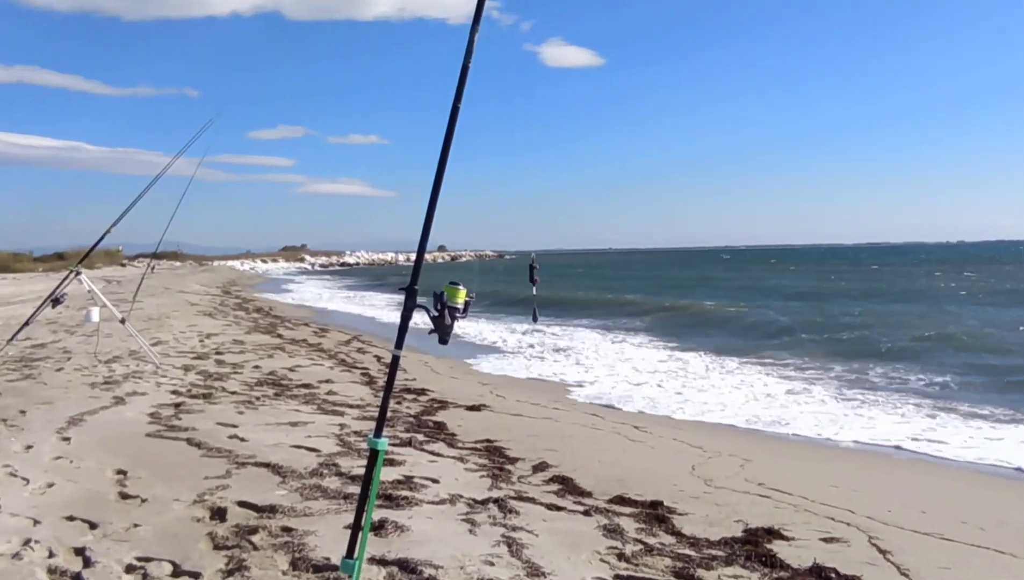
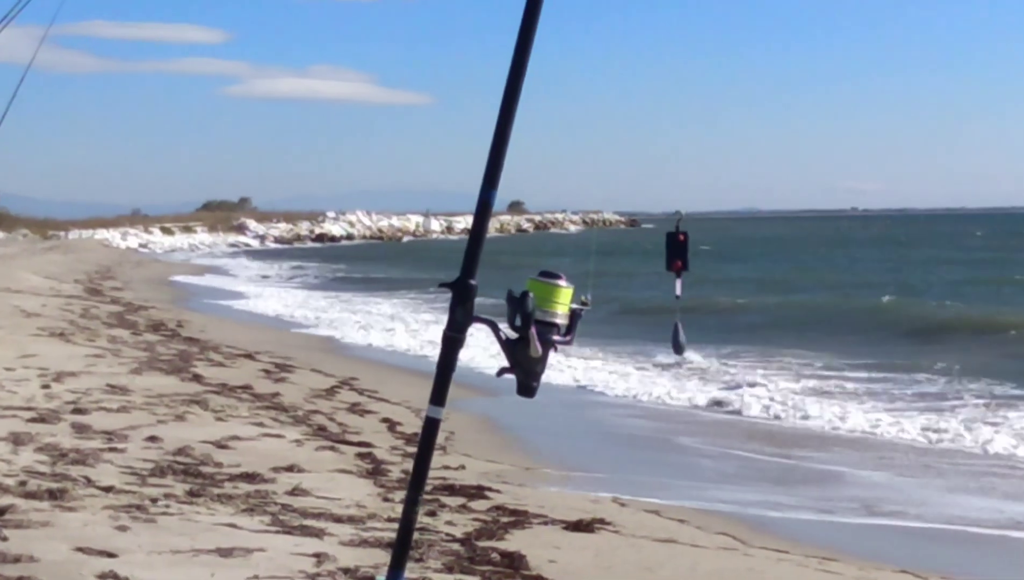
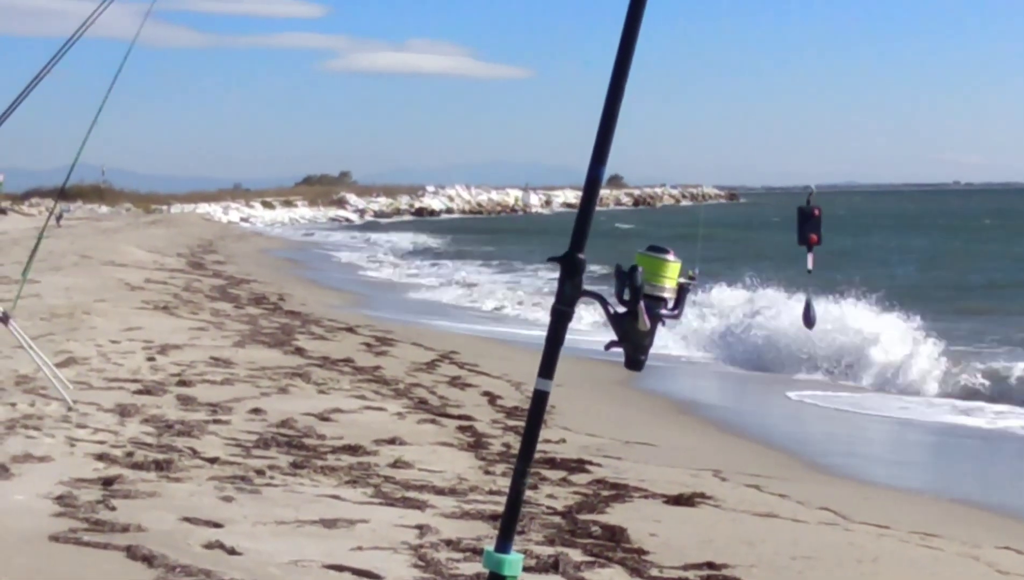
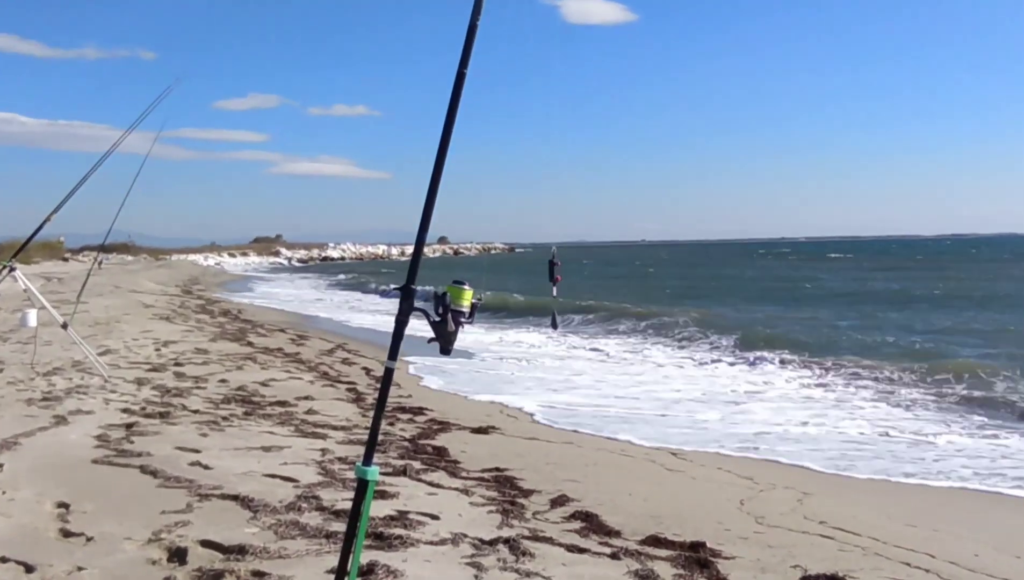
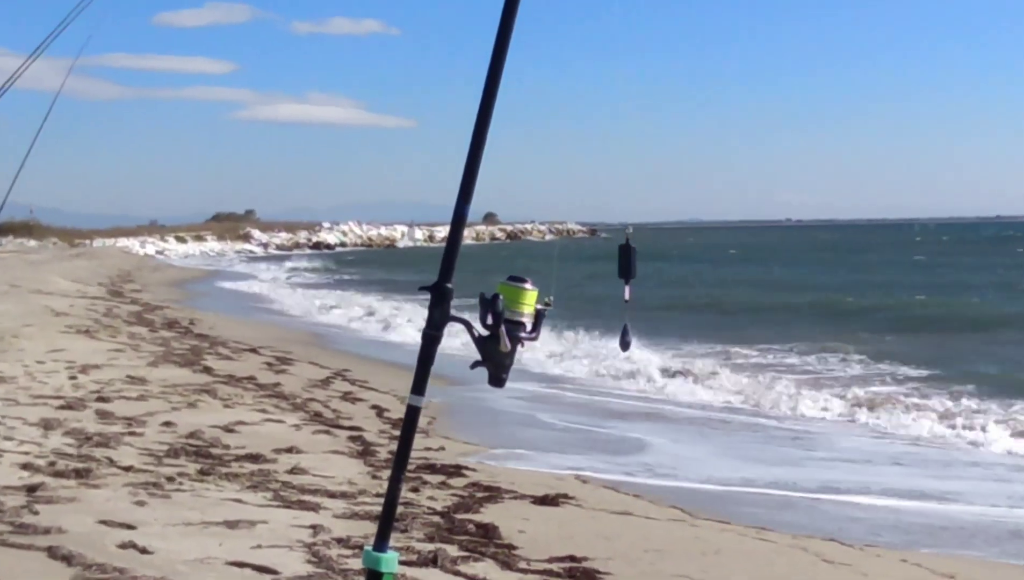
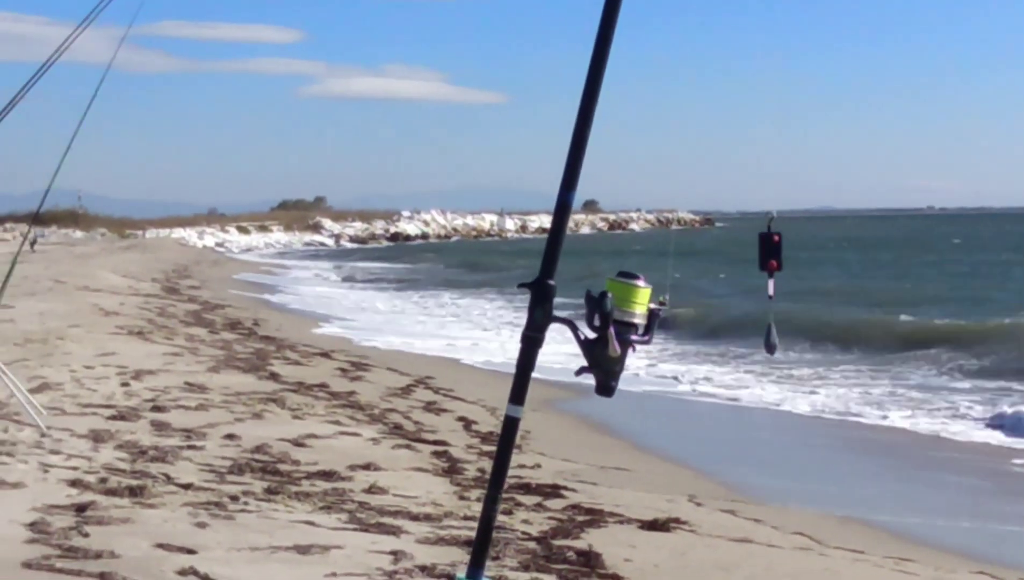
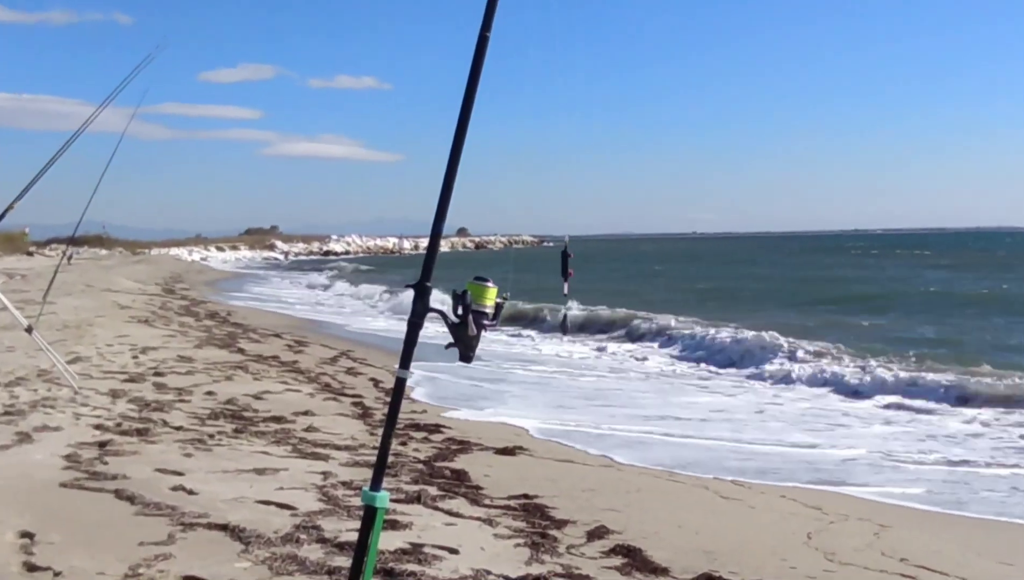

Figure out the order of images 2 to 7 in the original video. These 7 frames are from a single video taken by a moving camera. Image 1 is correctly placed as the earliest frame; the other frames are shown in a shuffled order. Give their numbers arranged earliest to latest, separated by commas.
4, 7, 5, 2, 6, 3
